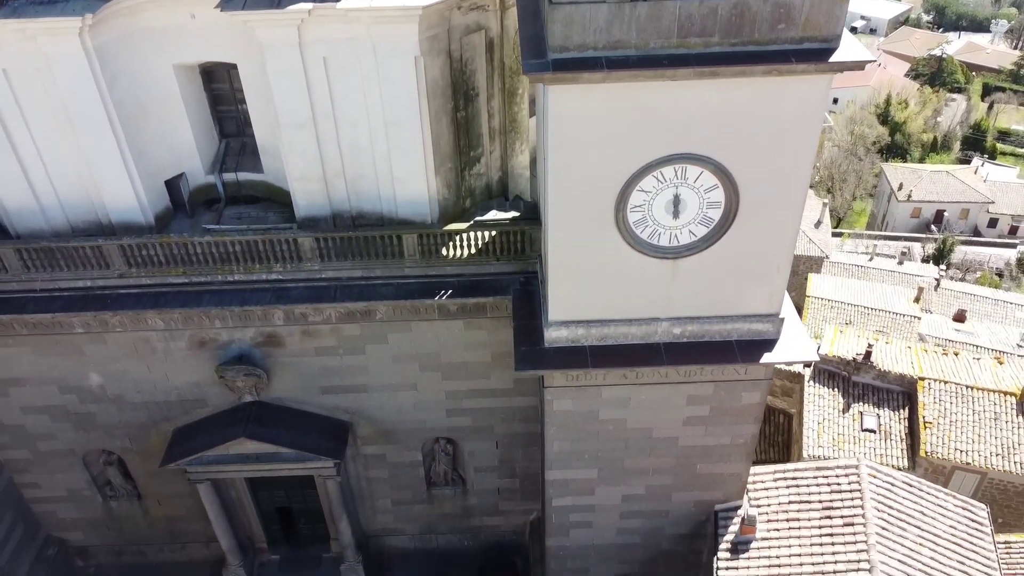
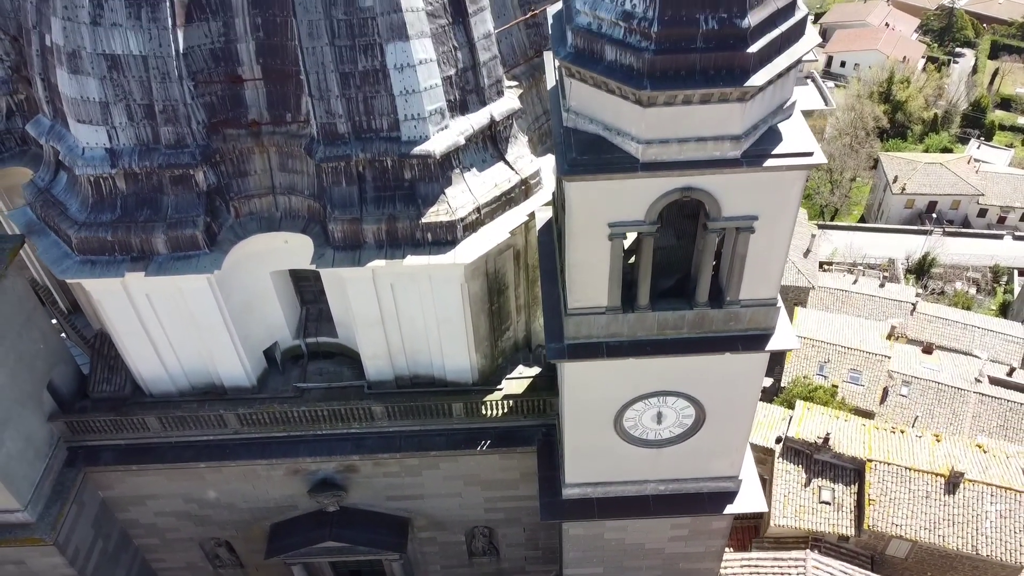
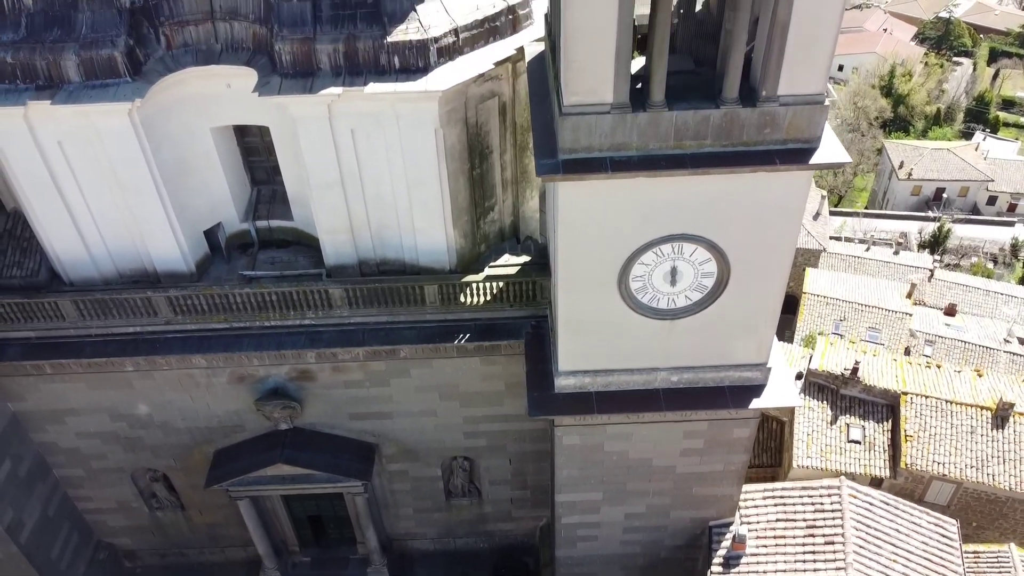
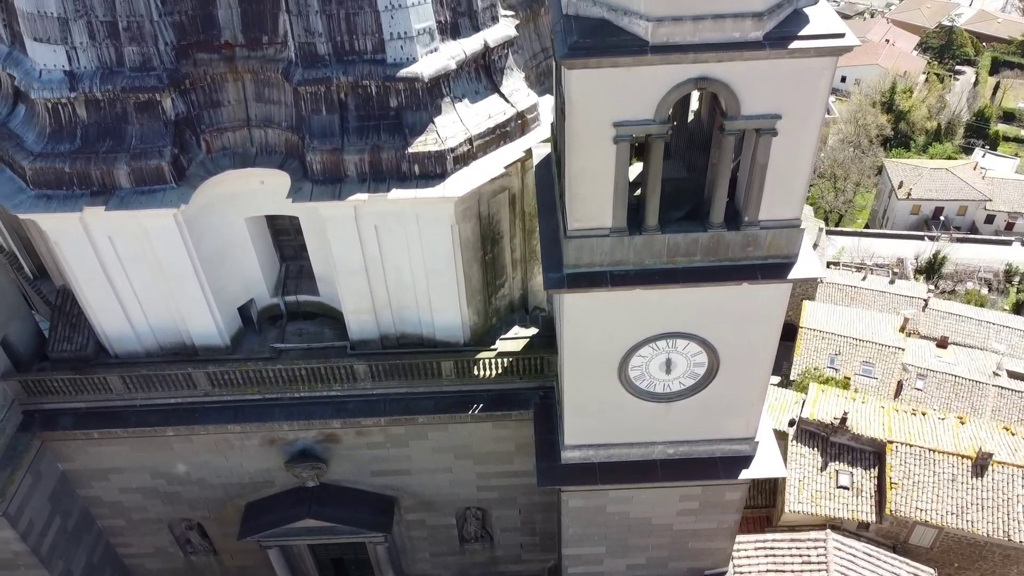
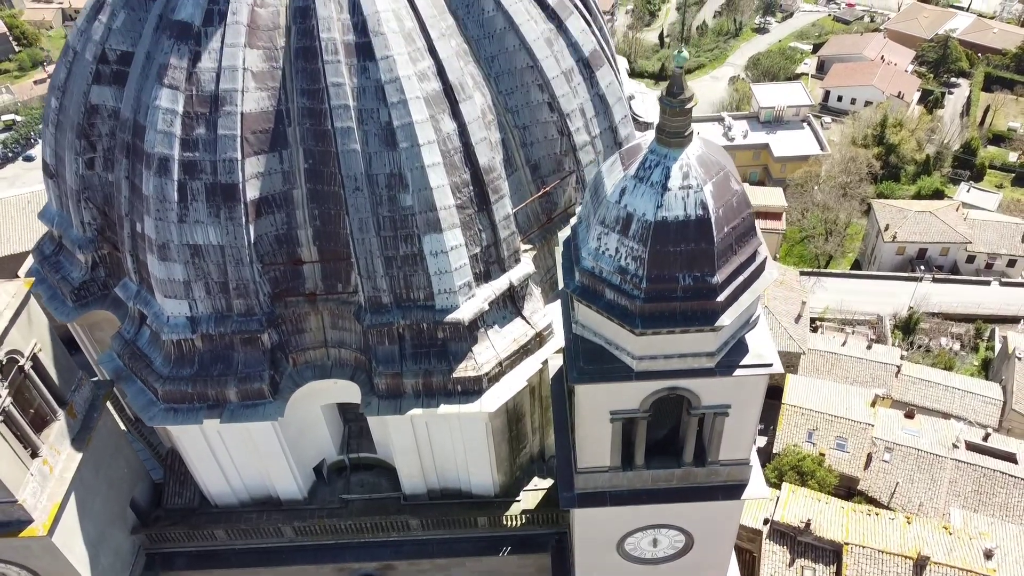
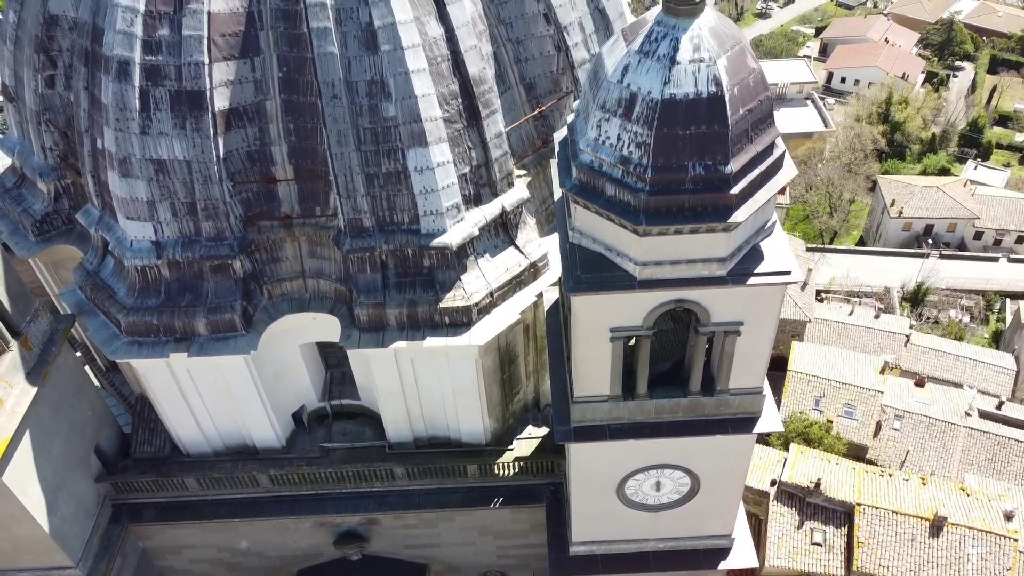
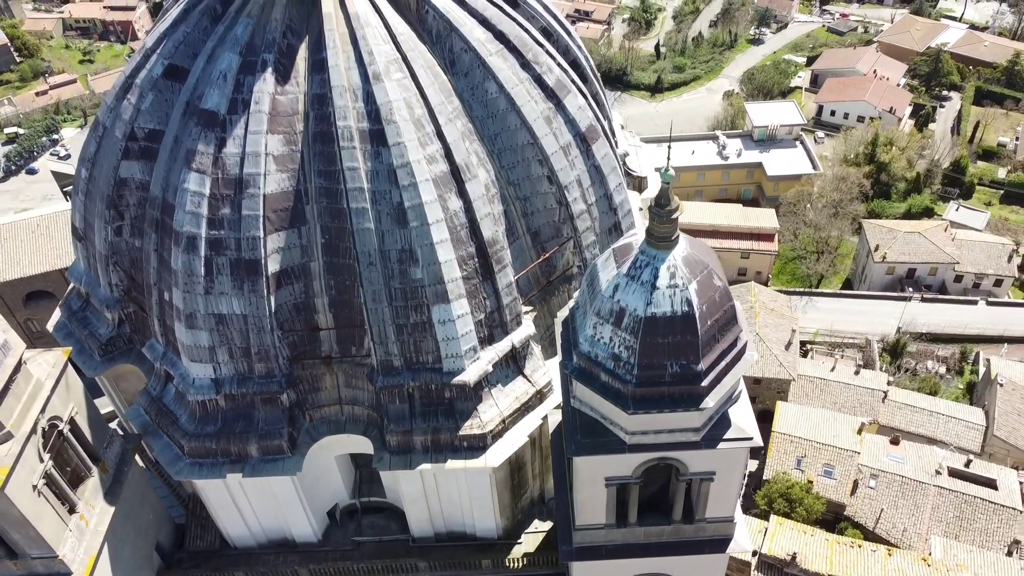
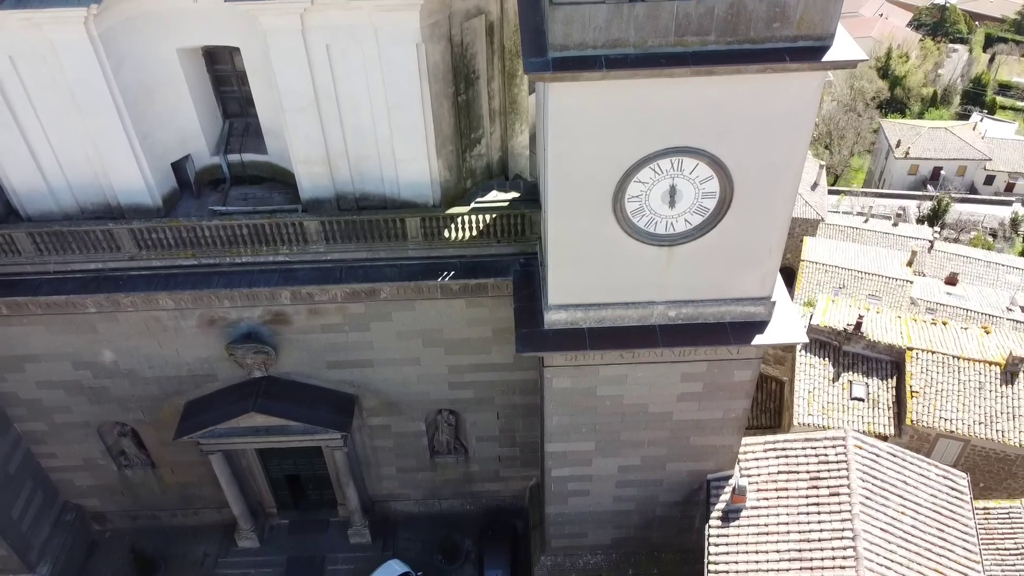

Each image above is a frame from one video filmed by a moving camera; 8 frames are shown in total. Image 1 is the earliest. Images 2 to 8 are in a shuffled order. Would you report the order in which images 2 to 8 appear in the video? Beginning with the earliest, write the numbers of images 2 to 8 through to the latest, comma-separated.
8, 3, 4, 2, 6, 5, 7
